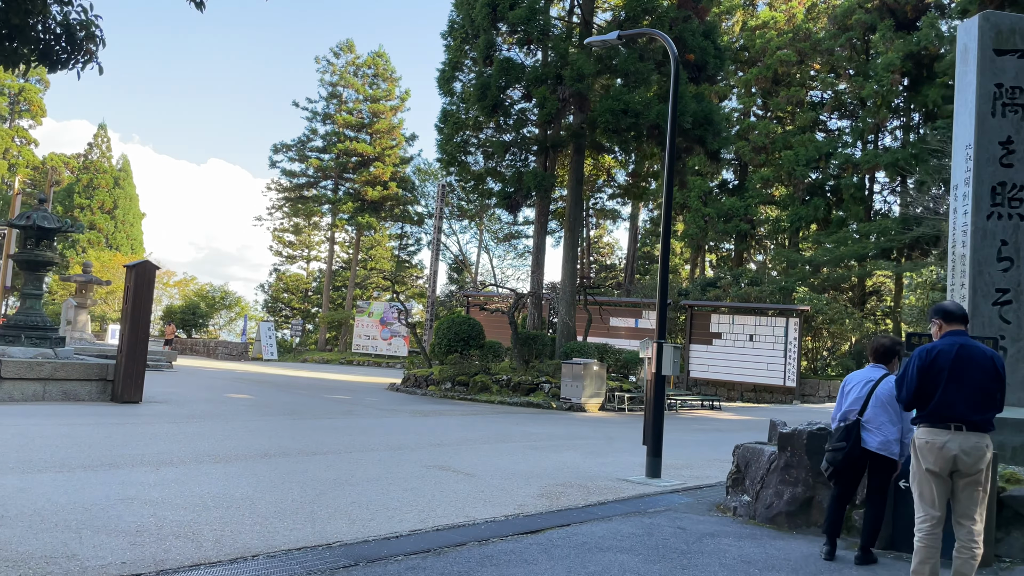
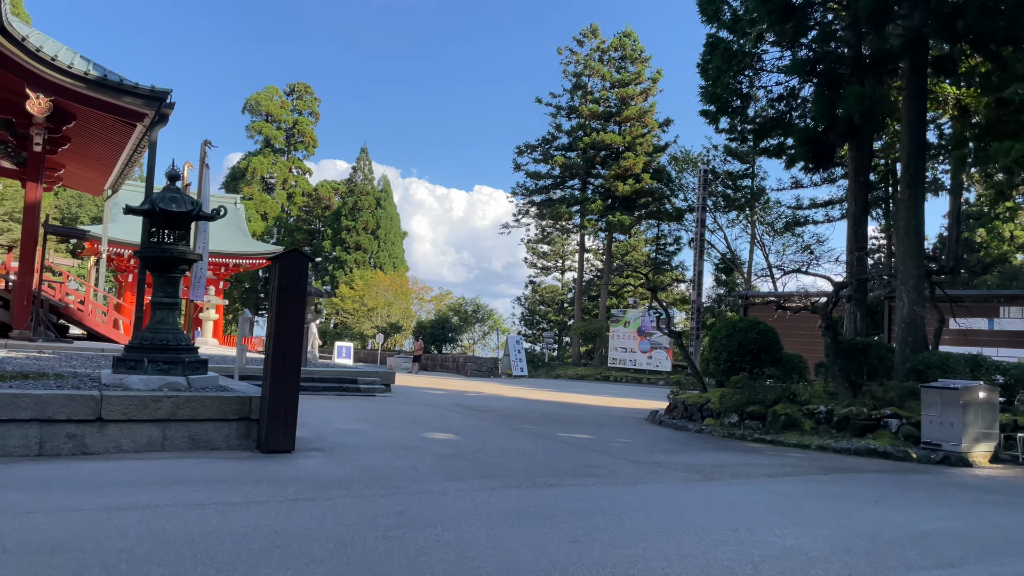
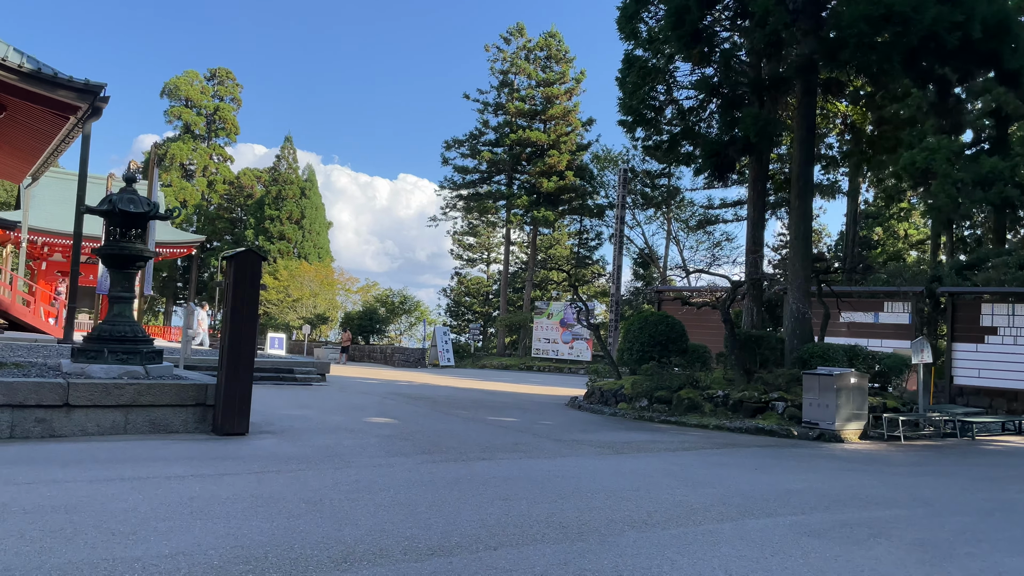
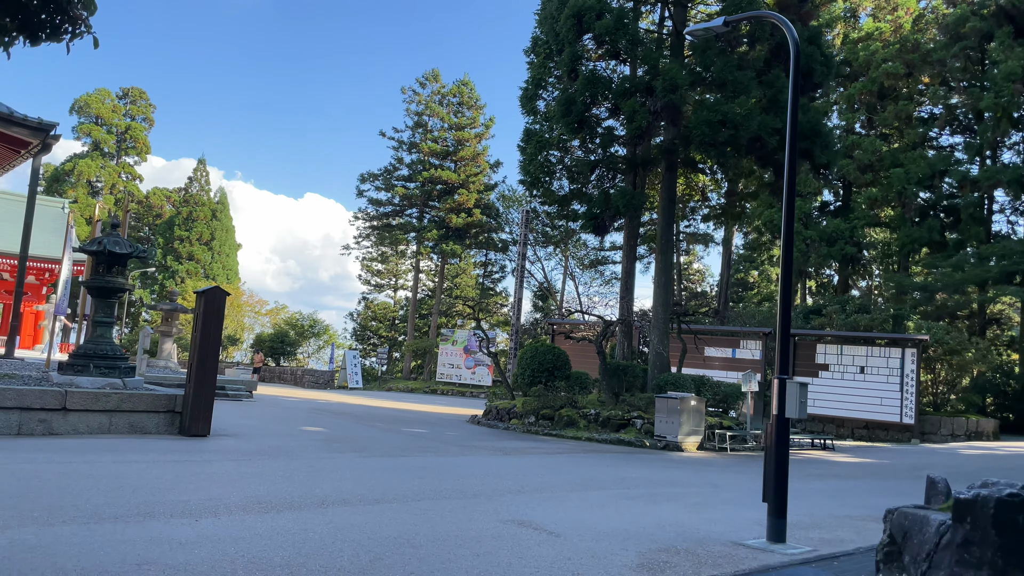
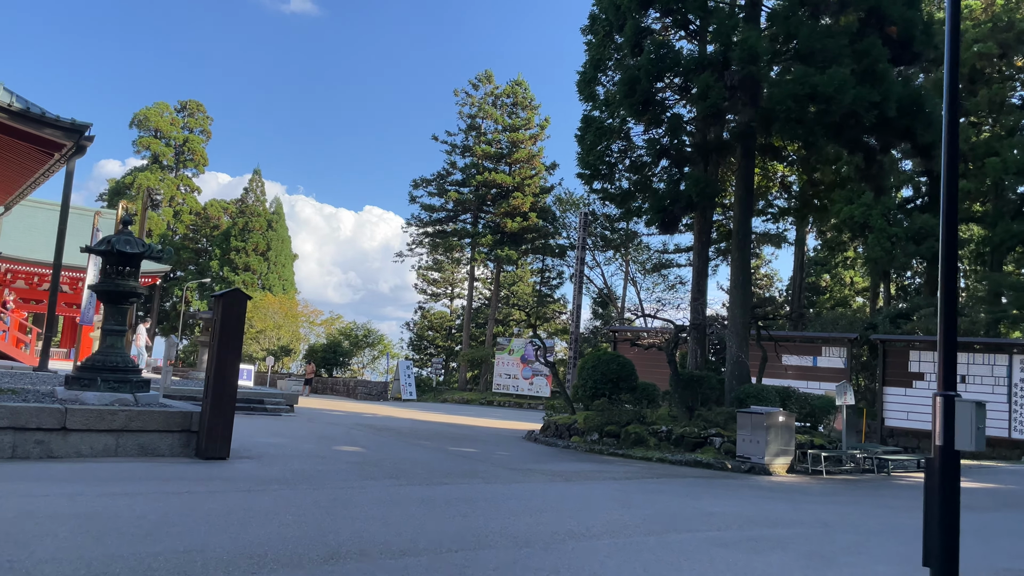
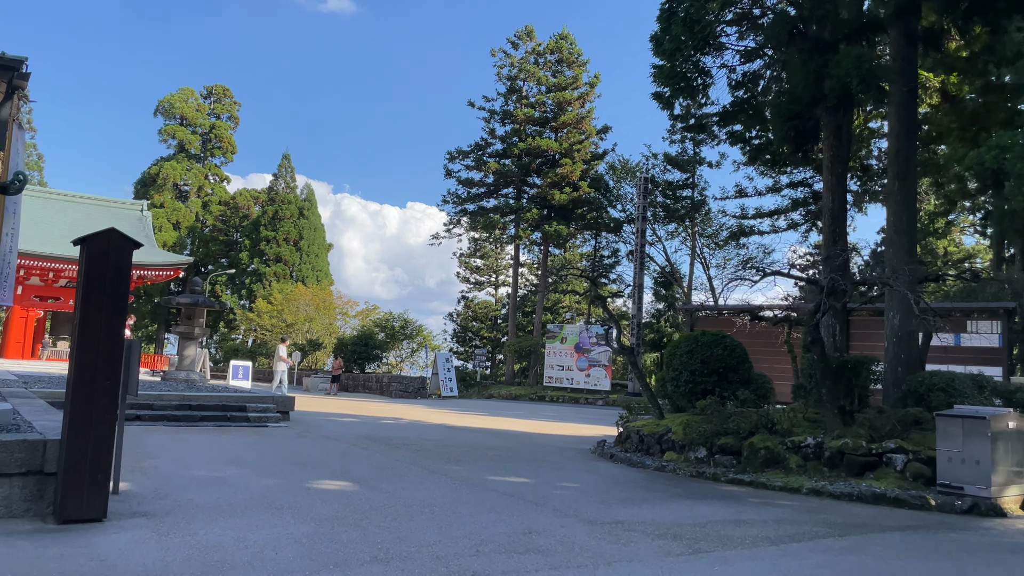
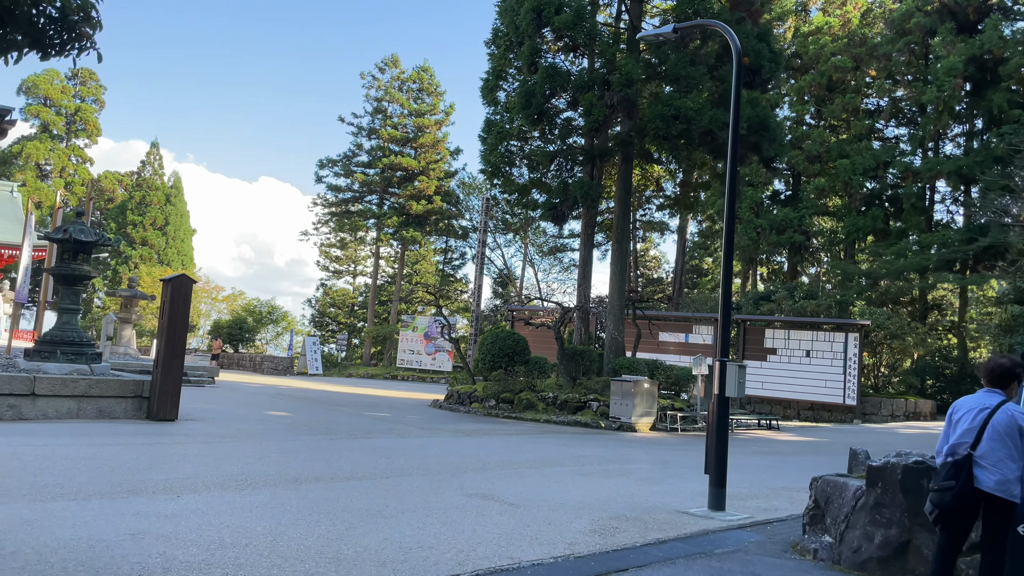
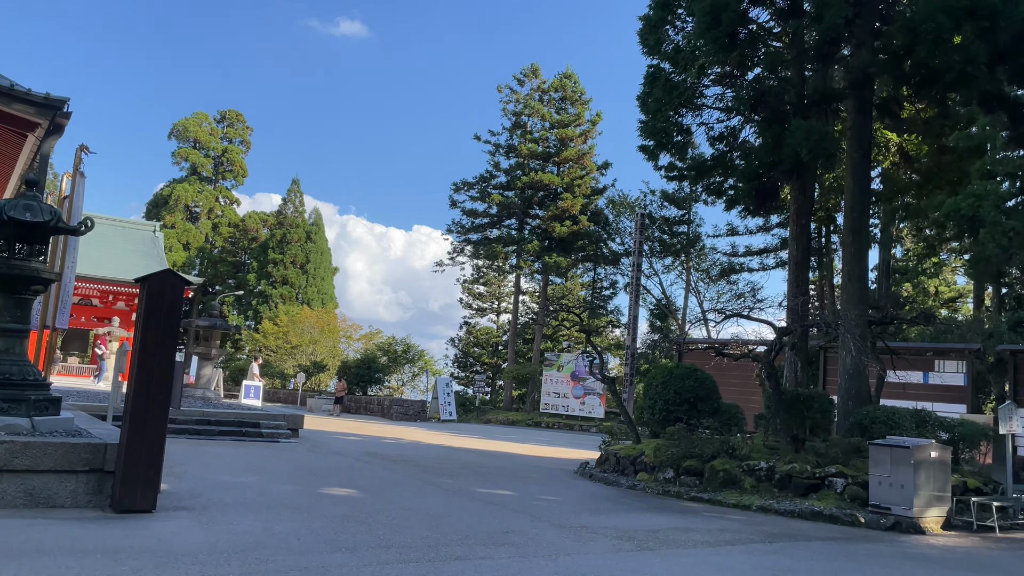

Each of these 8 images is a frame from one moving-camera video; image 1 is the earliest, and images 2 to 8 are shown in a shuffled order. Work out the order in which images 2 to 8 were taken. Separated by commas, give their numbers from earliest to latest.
7, 4, 5, 3, 2, 8, 6
